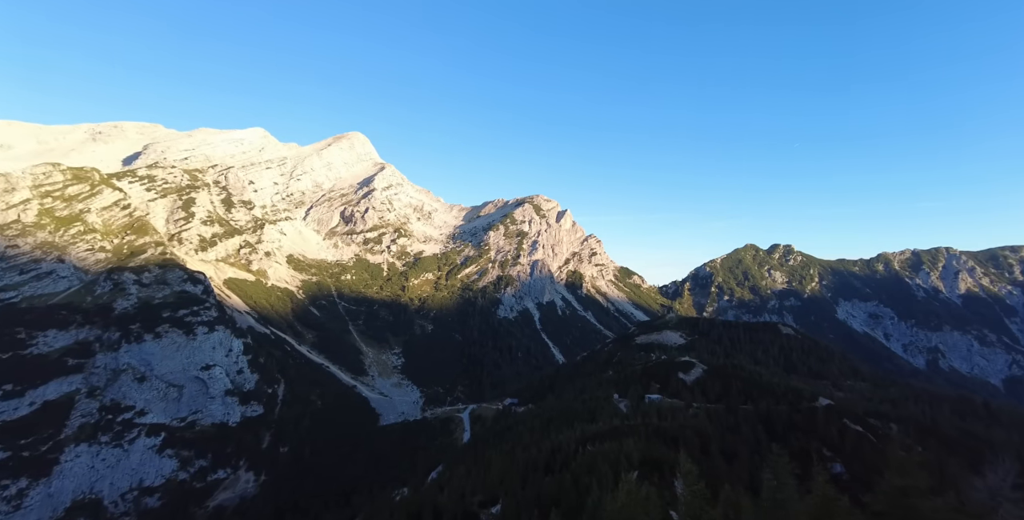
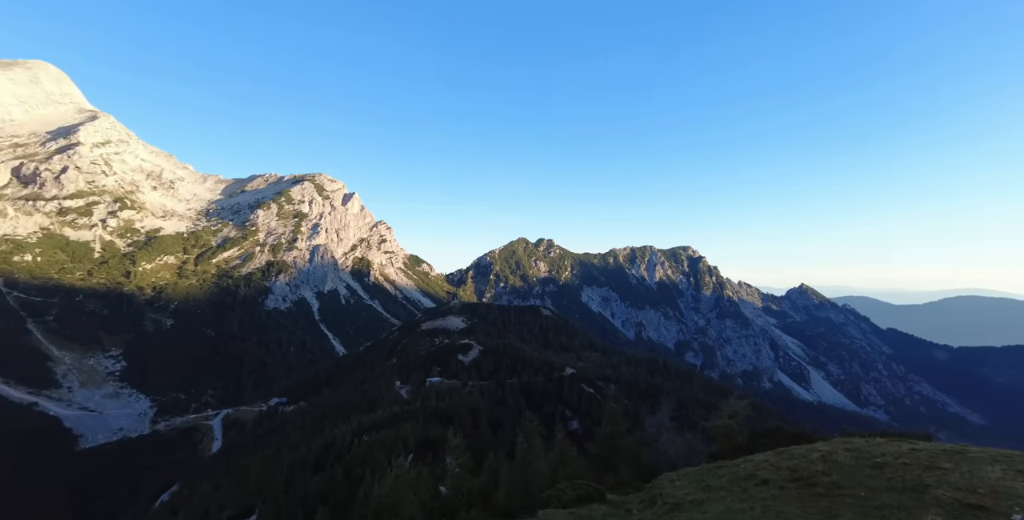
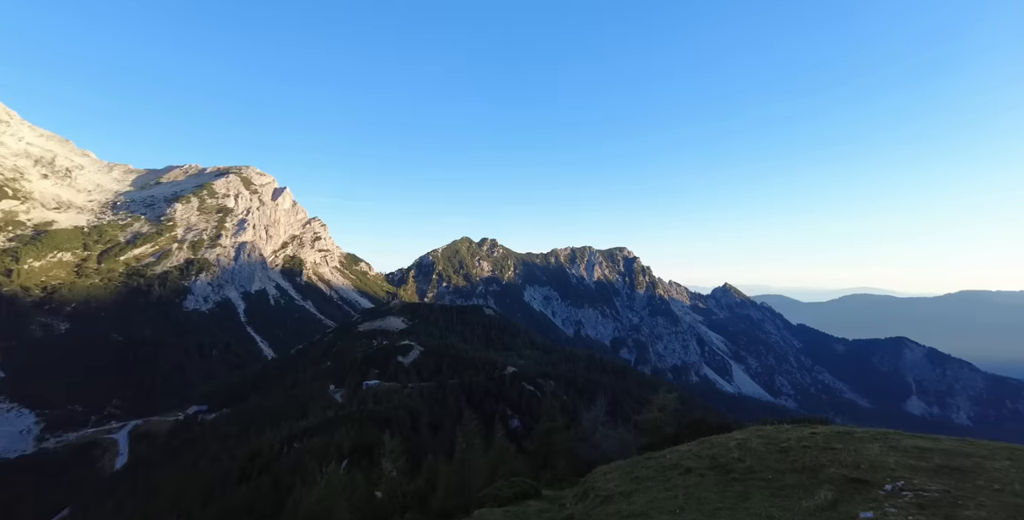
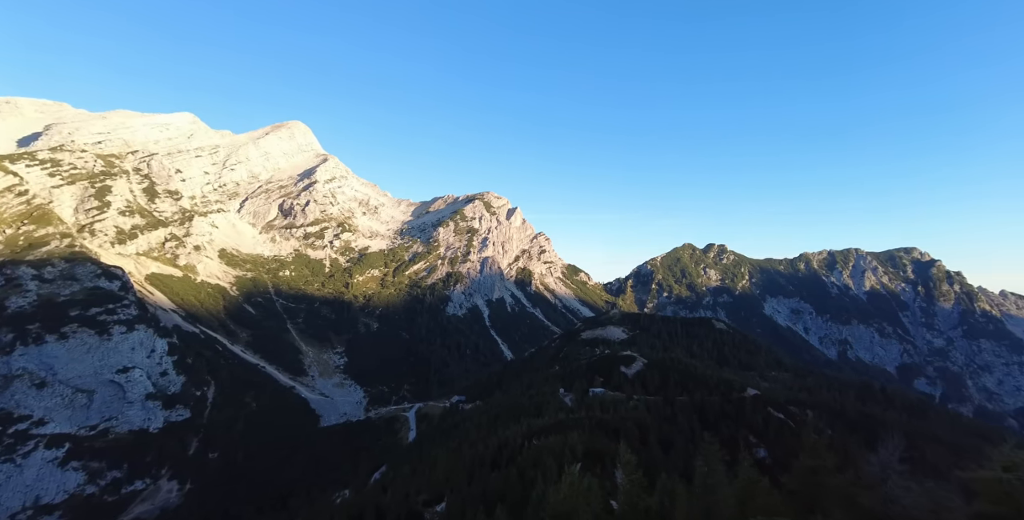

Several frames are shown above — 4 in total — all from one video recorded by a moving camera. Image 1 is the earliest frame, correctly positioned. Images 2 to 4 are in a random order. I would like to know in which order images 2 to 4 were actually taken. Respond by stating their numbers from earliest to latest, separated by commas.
4, 2, 3
